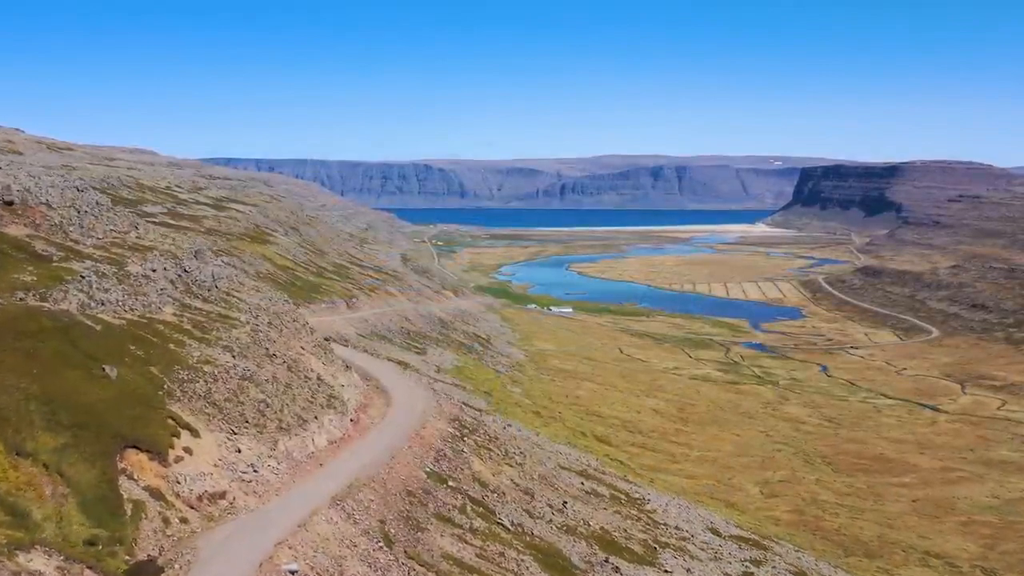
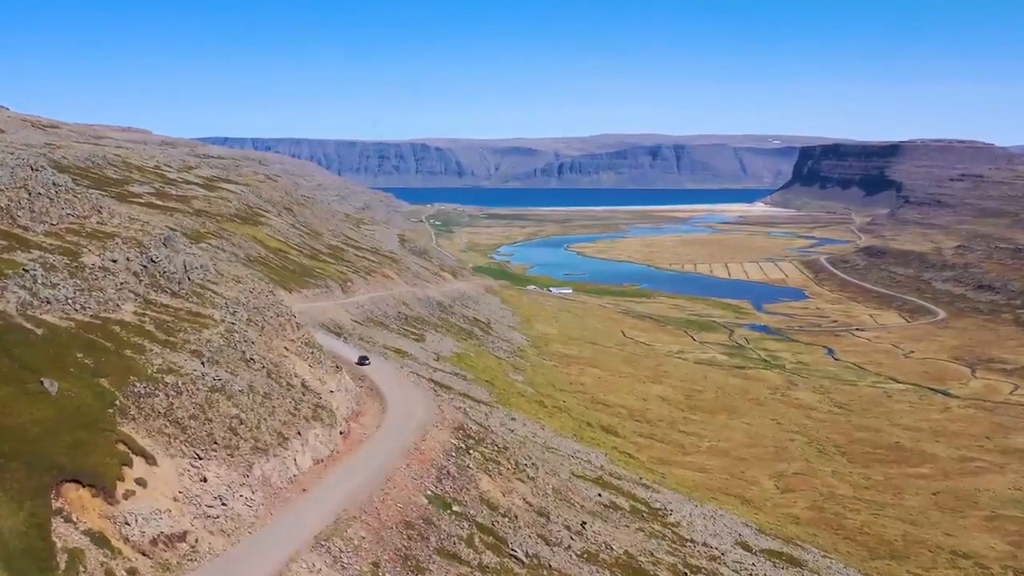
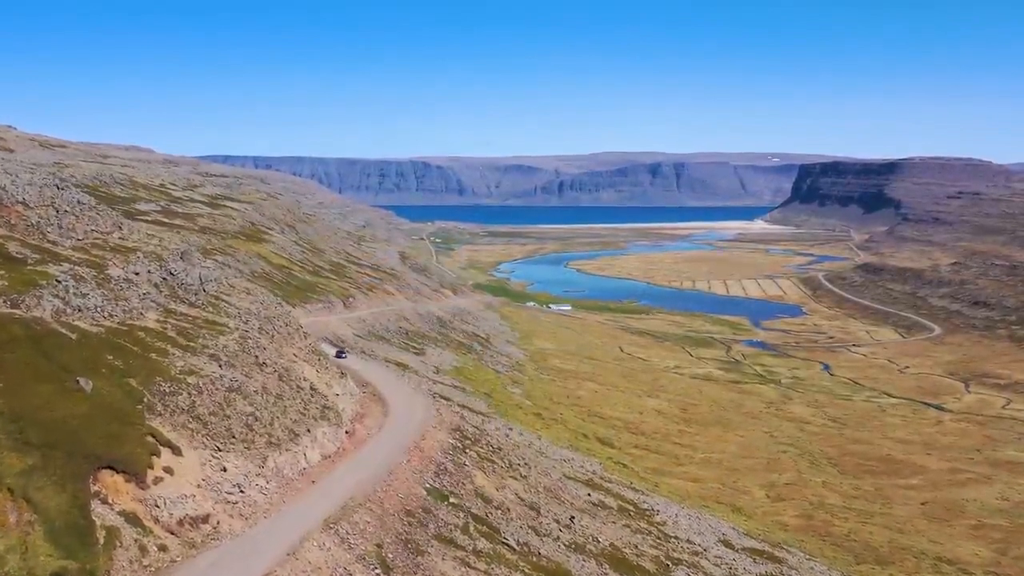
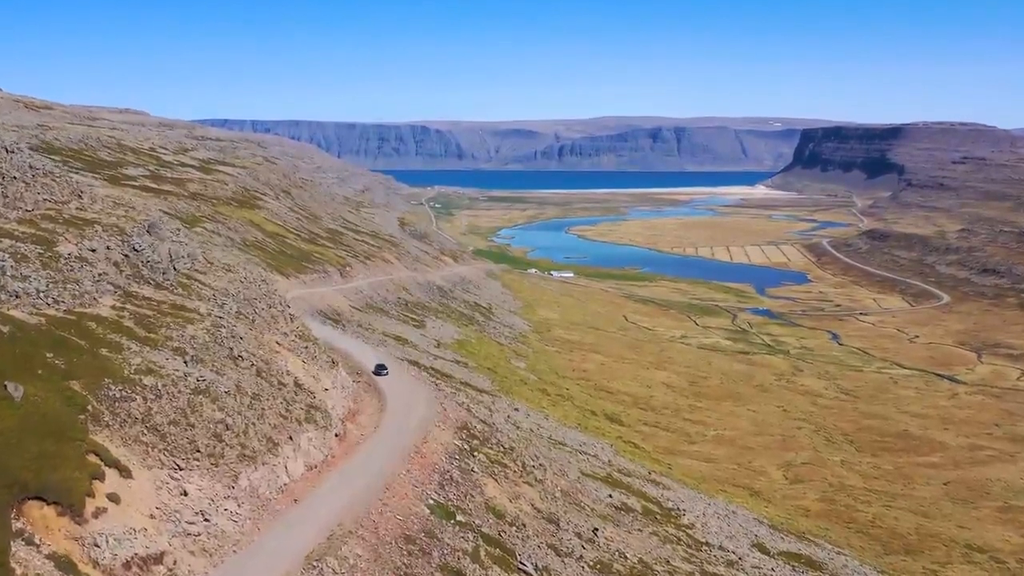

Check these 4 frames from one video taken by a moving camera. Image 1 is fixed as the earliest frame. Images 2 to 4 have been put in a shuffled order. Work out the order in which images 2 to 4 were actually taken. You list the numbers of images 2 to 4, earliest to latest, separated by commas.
3, 2, 4
